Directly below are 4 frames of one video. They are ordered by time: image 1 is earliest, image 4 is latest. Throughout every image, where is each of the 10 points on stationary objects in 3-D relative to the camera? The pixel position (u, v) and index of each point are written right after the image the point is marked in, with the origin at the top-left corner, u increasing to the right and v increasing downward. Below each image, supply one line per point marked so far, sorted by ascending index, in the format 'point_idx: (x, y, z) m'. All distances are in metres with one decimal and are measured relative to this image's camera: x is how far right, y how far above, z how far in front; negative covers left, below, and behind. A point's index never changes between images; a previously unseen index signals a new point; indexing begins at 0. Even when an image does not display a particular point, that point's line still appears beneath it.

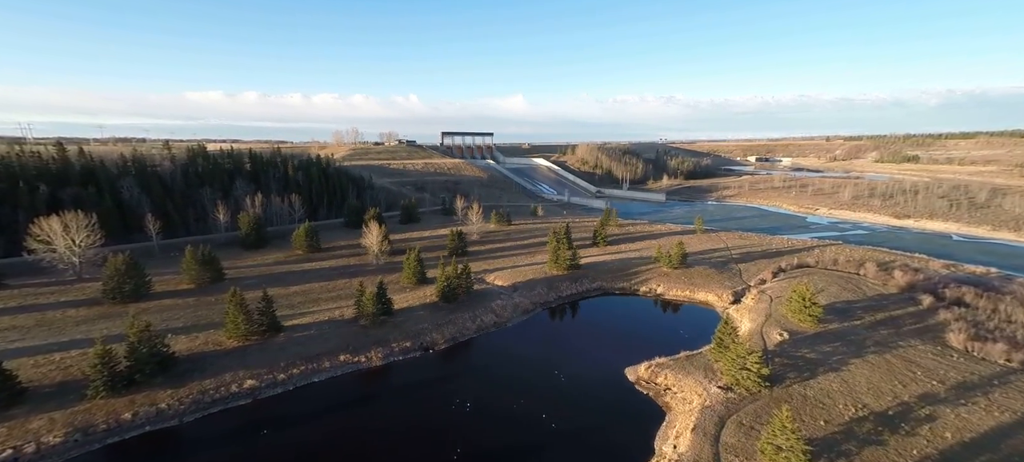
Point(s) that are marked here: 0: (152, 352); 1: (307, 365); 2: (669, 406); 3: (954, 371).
0: (-14.8, -4.9, +17.4) m
1: (-9.6, -6.3, +19.7) m
2: (+6.5, -7.3, +17.7) m
3: (+18.3, -5.8, +17.5) m
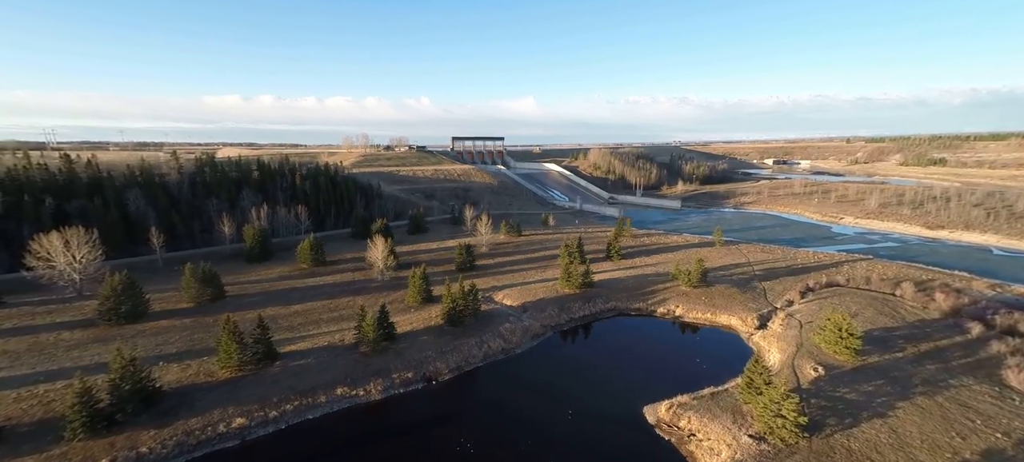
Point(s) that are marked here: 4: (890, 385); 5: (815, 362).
0: (-14.5, -6.0, +16.3) m
1: (-9.2, -7.4, +18.5) m
2: (+6.9, -8.5, +16.0) m
3: (+18.6, -6.9, +15.5) m
4: (+16.0, -6.6, +18.0) m
5: (+14.3, -6.2, +20.0) m
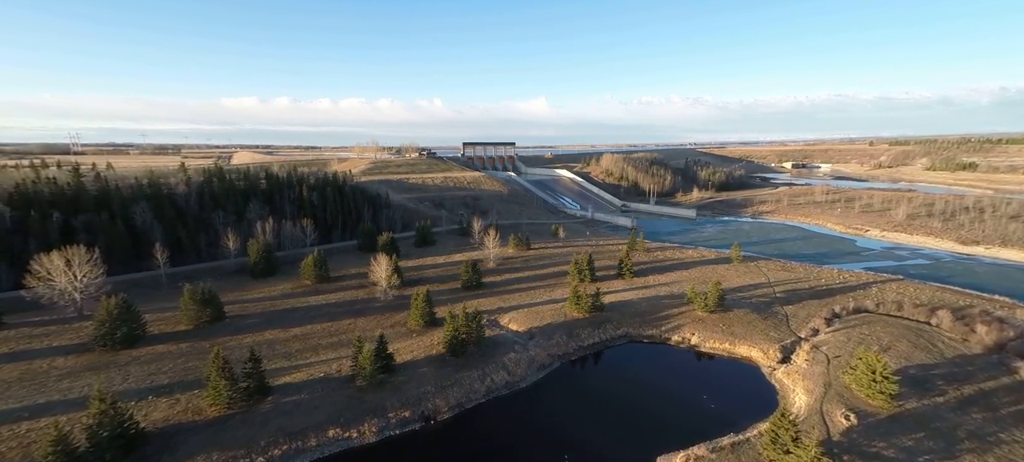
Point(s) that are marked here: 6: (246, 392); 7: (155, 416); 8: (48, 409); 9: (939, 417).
0: (-14.5, -7.4, +15.5) m
1: (-9.1, -8.8, +17.5) m
2: (+6.8, -9.9, +14.5) m
3: (+18.6, -8.4, +13.7) m
4: (+16.1, -8.0, +16.2) m
5: (+14.4, -7.6, +18.3) m
6: (-11.9, -7.2, +18.9) m
7: (-15.2, -7.9, +18.1) m
8: (-20.3, -7.8, +18.6) m
9: (+17.6, -7.7, +17.5) m
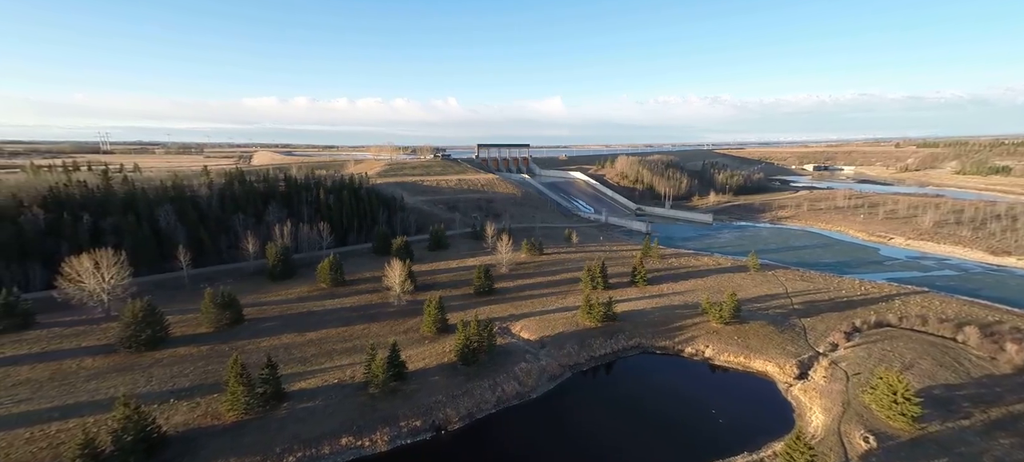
0: (-14.1, -7.8, +16.0) m
1: (-8.7, -9.2, +17.8) m
2: (+7.1, -10.5, +14.3) m
3: (+18.8, -9.1, +13.1) m
4: (+16.5, -8.7, +15.7) m
5: (+14.9, -8.3, +17.9) m
6: (-11.4, -7.7, +19.4) m
7: (-14.8, -8.3, +18.7) m
8: (-19.9, -8.2, +19.3) m
9: (+18.0, -8.4, +16.9) m
